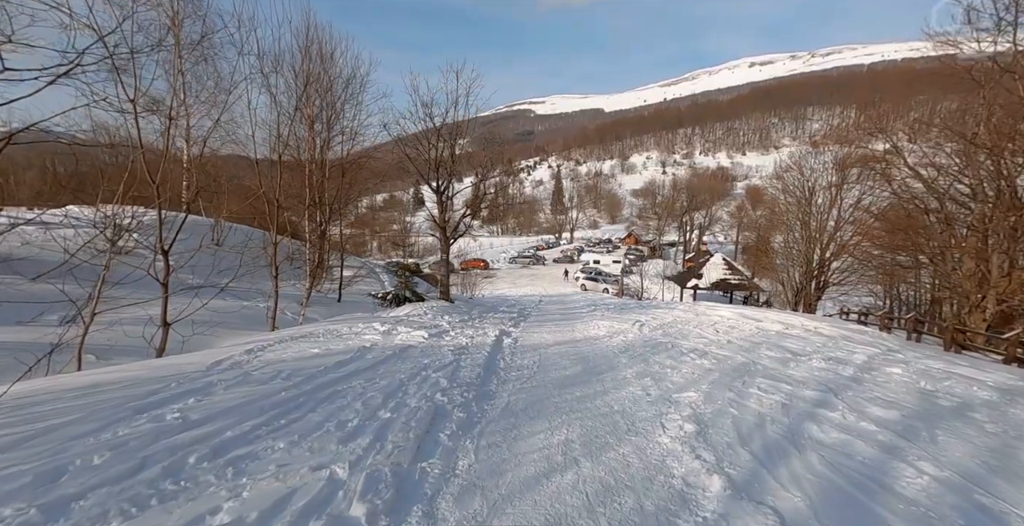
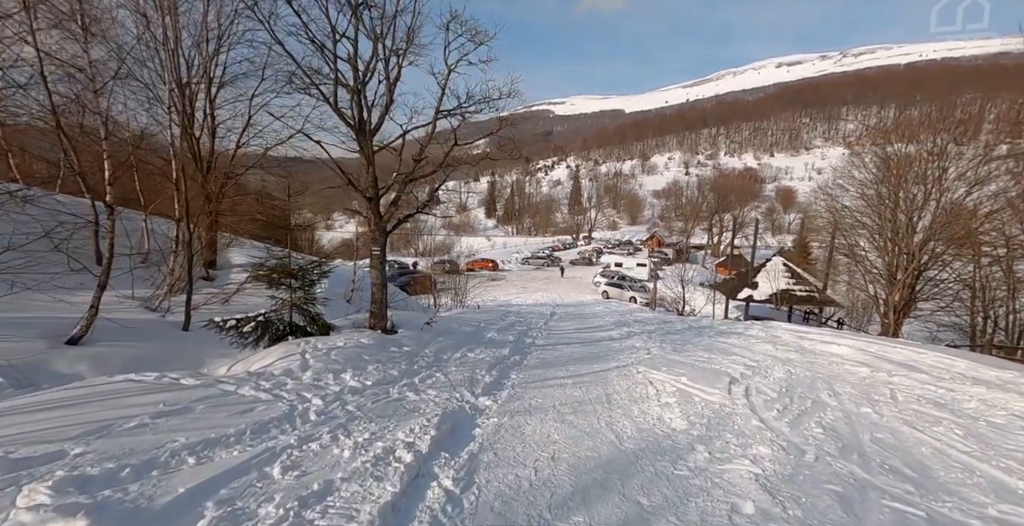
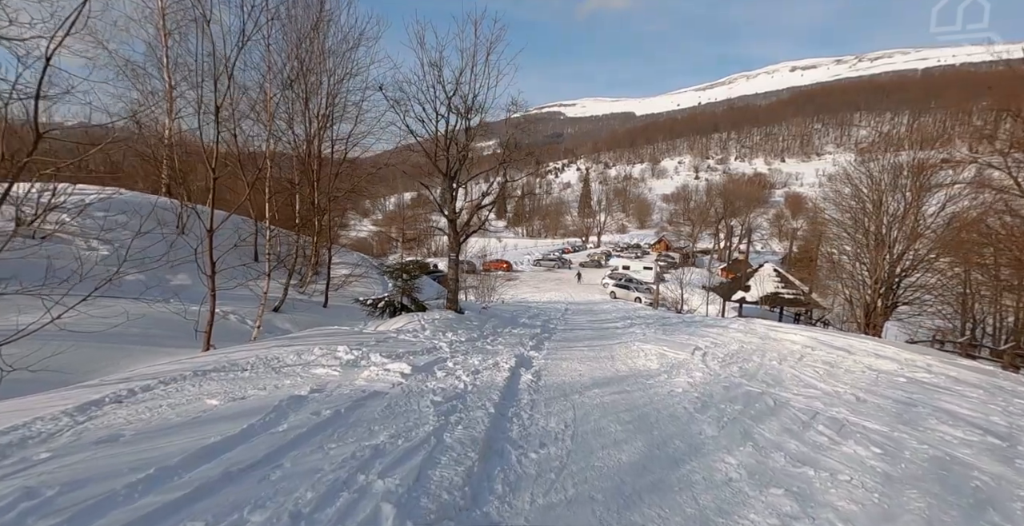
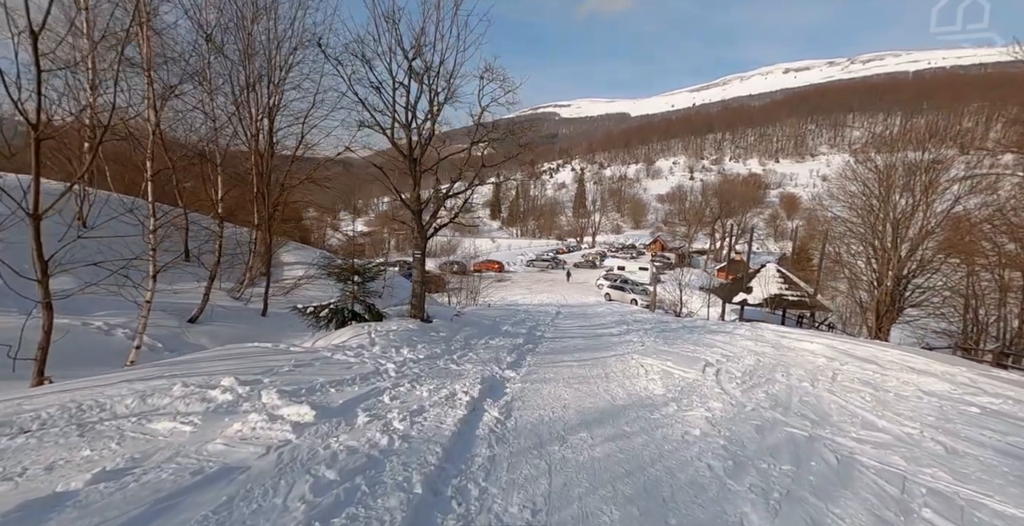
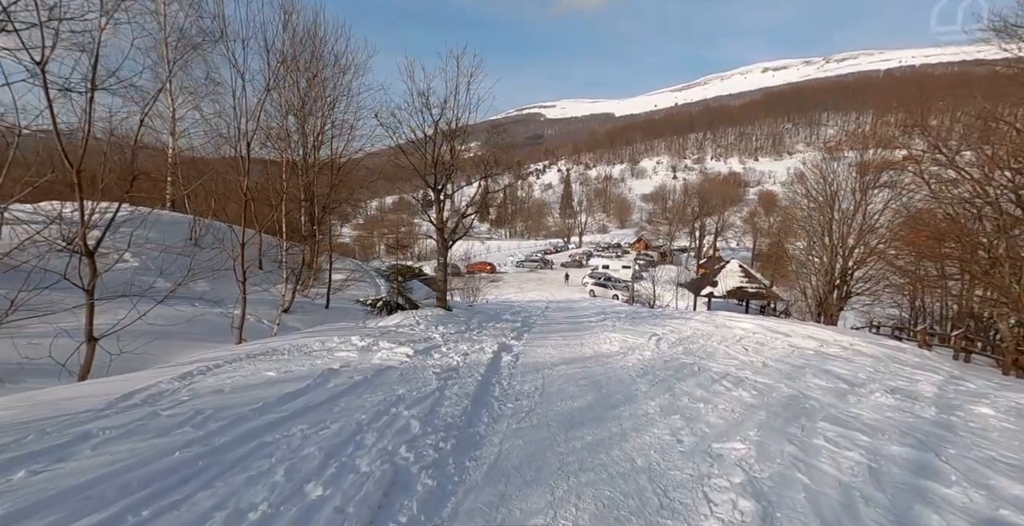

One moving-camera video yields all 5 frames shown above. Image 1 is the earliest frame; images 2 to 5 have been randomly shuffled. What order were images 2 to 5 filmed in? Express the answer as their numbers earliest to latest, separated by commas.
5, 3, 4, 2
